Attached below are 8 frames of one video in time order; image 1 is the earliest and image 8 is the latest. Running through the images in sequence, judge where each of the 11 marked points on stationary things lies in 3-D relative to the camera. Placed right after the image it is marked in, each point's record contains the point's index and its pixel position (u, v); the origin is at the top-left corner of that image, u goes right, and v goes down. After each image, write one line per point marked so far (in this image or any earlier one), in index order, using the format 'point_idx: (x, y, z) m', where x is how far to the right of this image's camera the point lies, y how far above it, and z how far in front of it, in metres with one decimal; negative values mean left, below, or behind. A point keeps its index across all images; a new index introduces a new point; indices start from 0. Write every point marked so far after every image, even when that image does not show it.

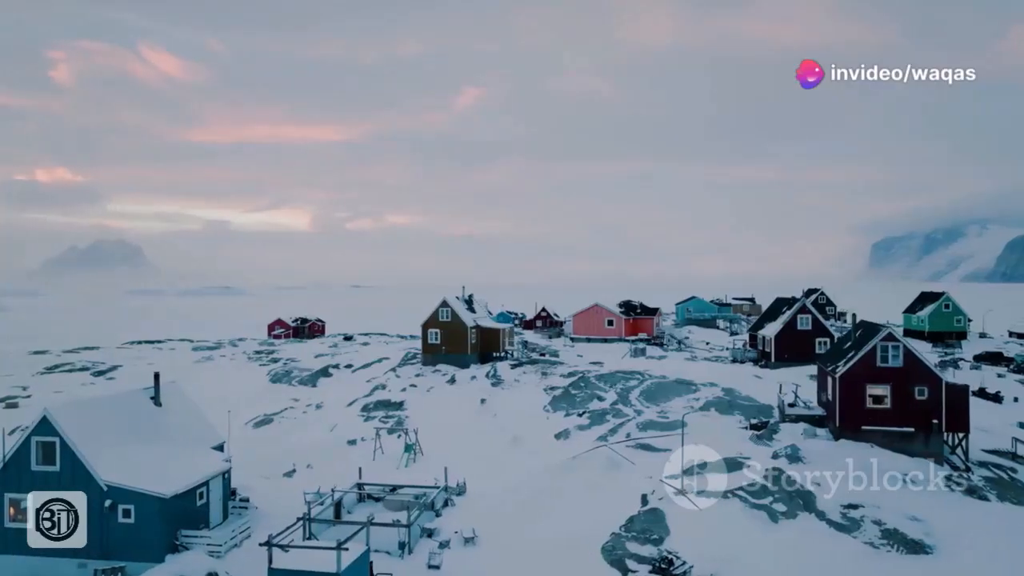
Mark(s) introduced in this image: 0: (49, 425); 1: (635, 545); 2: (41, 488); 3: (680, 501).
0: (-12.2, -3.6, +16.6) m
1: (+3.4, -6.9, +17.1) m
2: (-12.4, -5.3, +16.7) m
3: (+5.3, -6.6, +19.6) m
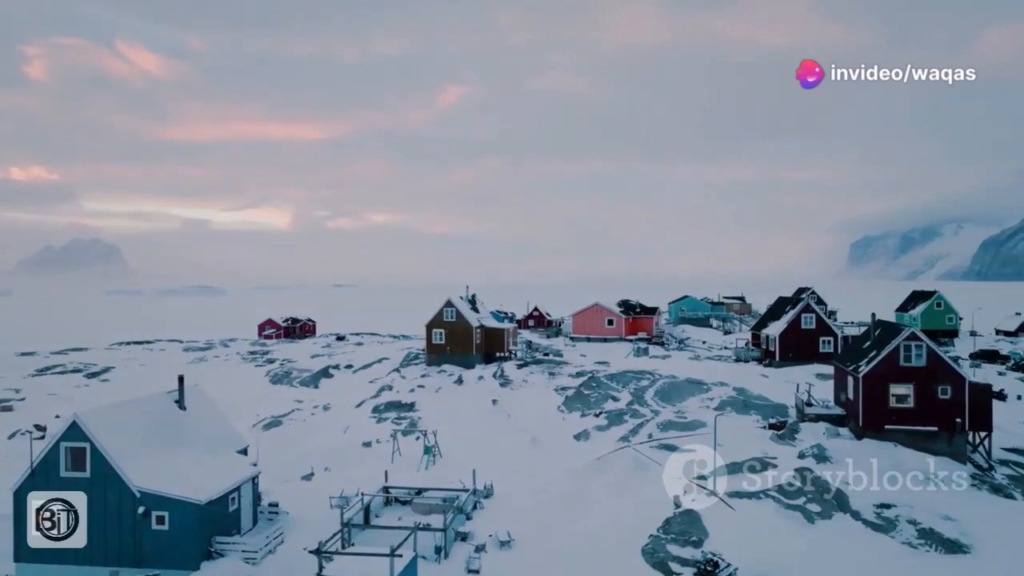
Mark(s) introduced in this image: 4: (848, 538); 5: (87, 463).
0: (-11.1, -3.6, +16.2) m
1: (+4.5, -7.0, +17.0) m
2: (-11.3, -5.3, +16.2) m
3: (+6.3, -6.6, +19.5) m
4: (+9.4, -7.0, +17.8) m
5: (-10.8, -4.5, +16.2) m
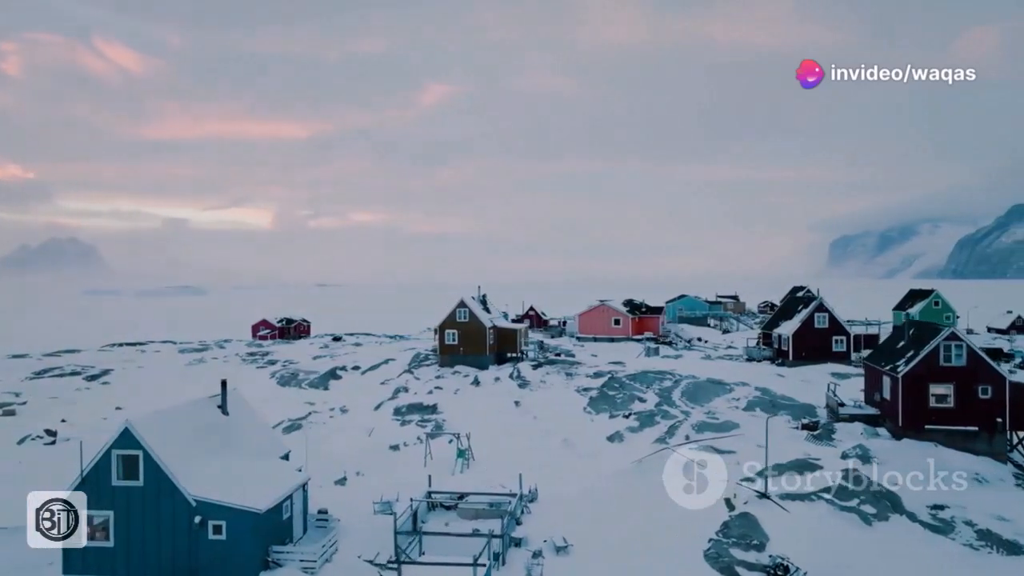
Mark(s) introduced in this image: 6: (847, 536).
0: (-9.5, -3.7, +15.7) m
1: (+6.1, -7.0, +16.8) m
2: (-9.7, -5.4, +15.8) m
3: (+7.8, -6.6, +19.4) m
4: (+11.0, -7.0, +17.7) m
5: (-9.2, -4.5, +15.7) m
6: (+9.4, -7.0, +17.8) m
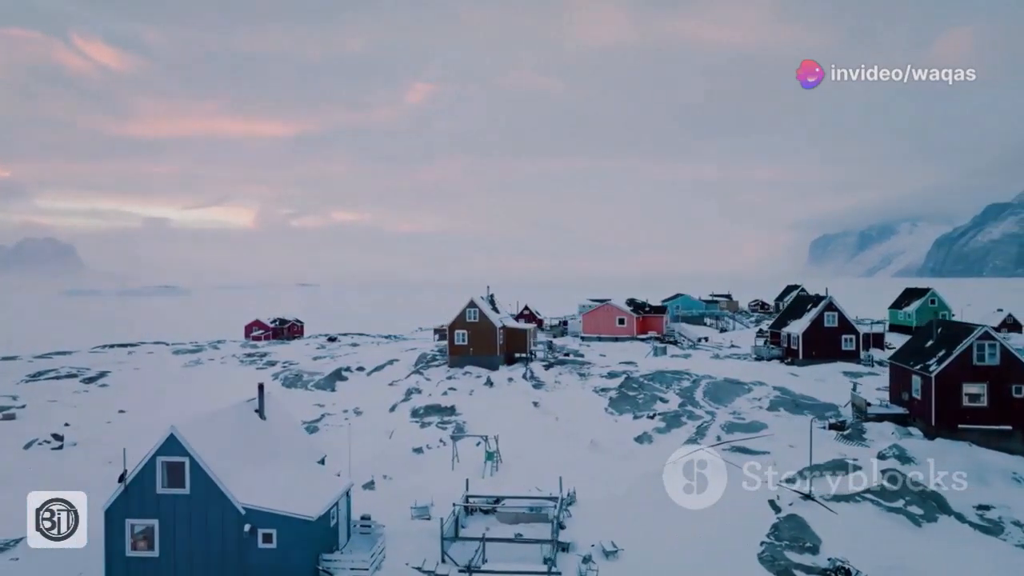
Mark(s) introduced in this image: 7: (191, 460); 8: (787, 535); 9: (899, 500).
0: (-8.1, -3.7, +15.2) m
1: (+7.4, -7.0, +16.6) m
2: (-8.3, -5.4, +15.3) m
3: (+9.1, -6.6, +19.2) m
4: (+12.4, -7.0, +17.6) m
5: (-7.8, -4.6, +15.2) m
6: (+10.8, -7.0, +17.7) m
7: (-7.7, -4.1, +15.2) m
8: (+7.6, -6.8, +17.5) m
9: (+11.8, -6.4, +19.3) m
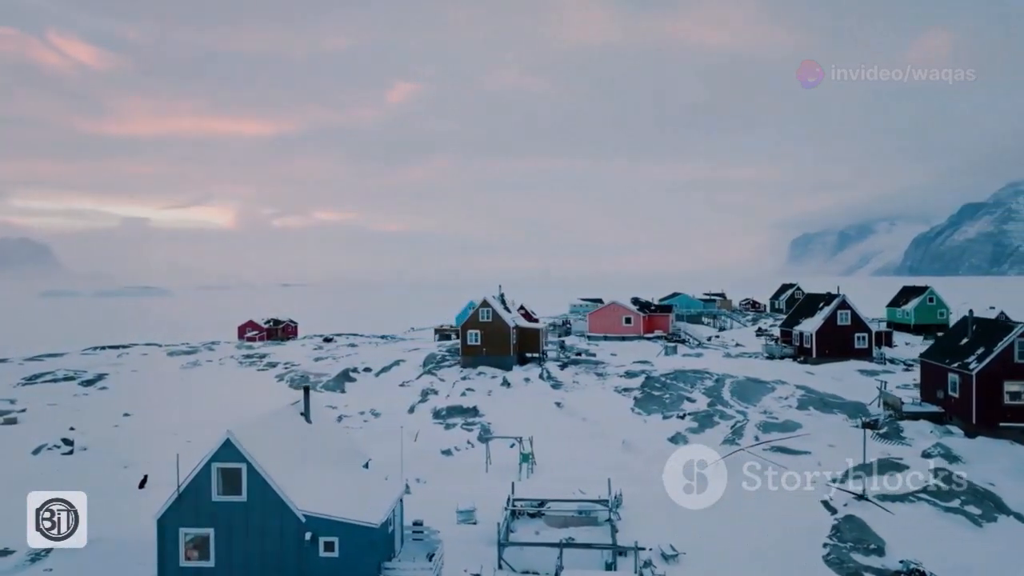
0: (-6.5, -3.7, +14.7) m
1: (+9.0, -6.9, +16.4) m
2: (-6.7, -5.4, +14.7) m
3: (+10.7, -6.5, +19.0) m
4: (+13.9, -6.9, +17.4) m
5: (-6.2, -4.6, +14.6) m
6: (+12.4, -6.9, +17.5) m
7: (-6.1, -4.1, +14.6) m
8: (+9.2, -6.8, +17.3) m
9: (+13.3, -6.4, +19.1) m
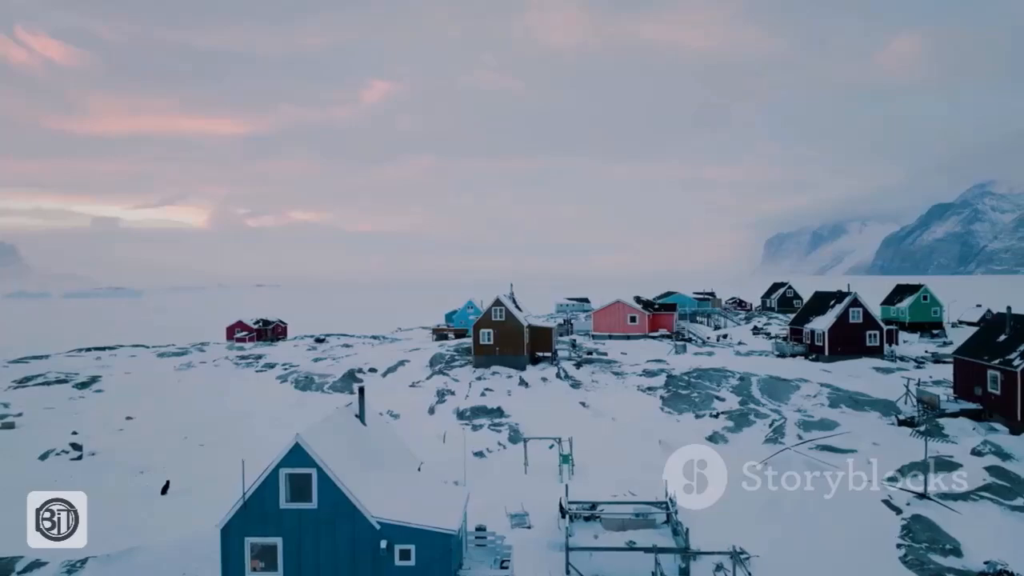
0: (-4.6, -3.6, +13.9) m
1: (+10.8, -6.8, +16.0) m
2: (-4.8, -5.3, +14.0) m
3: (+12.4, -6.4, +18.7) m
4: (+15.7, -6.8, +17.2) m
5: (-4.3, -4.5, +13.9) m
6: (+14.1, -6.8, +17.3) m
7: (-4.2, -4.0, +13.9) m
8: (+10.9, -6.6, +16.9) m
9: (+15.0, -6.2, +18.9) m
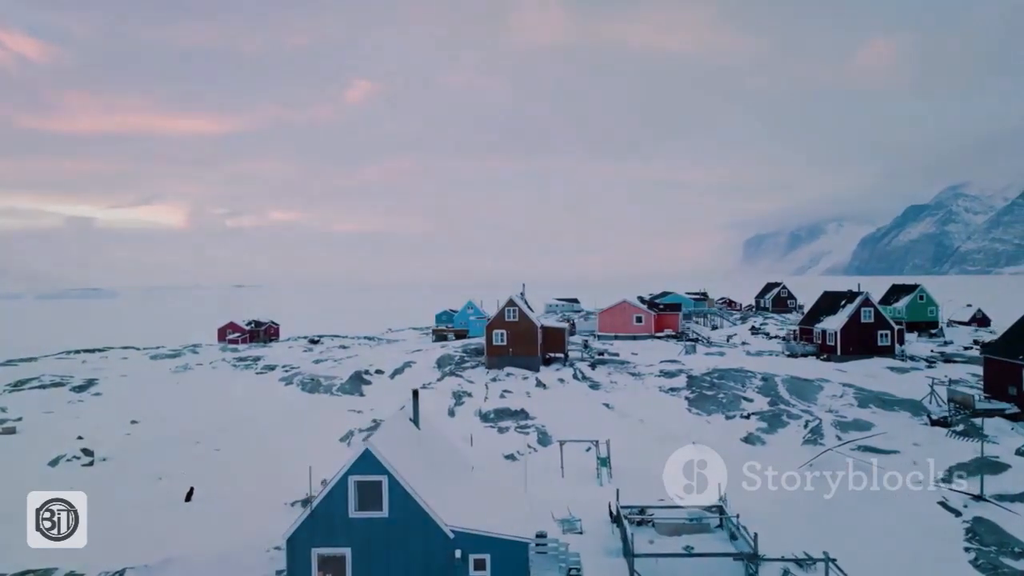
0: (-3.0, -3.6, +13.4) m
1: (+12.4, -6.8, +15.8) m
2: (-3.2, -5.3, +13.4) m
3: (+14.0, -6.4, +18.5) m
4: (+17.3, -6.8, +17.1) m
5: (-2.7, -4.5, +13.4) m
6: (+15.7, -6.7, +17.1) m
7: (-2.6, -4.0, +13.4) m
8: (+12.5, -6.6, +16.7) m
9: (+16.6, -6.2, +18.8) m
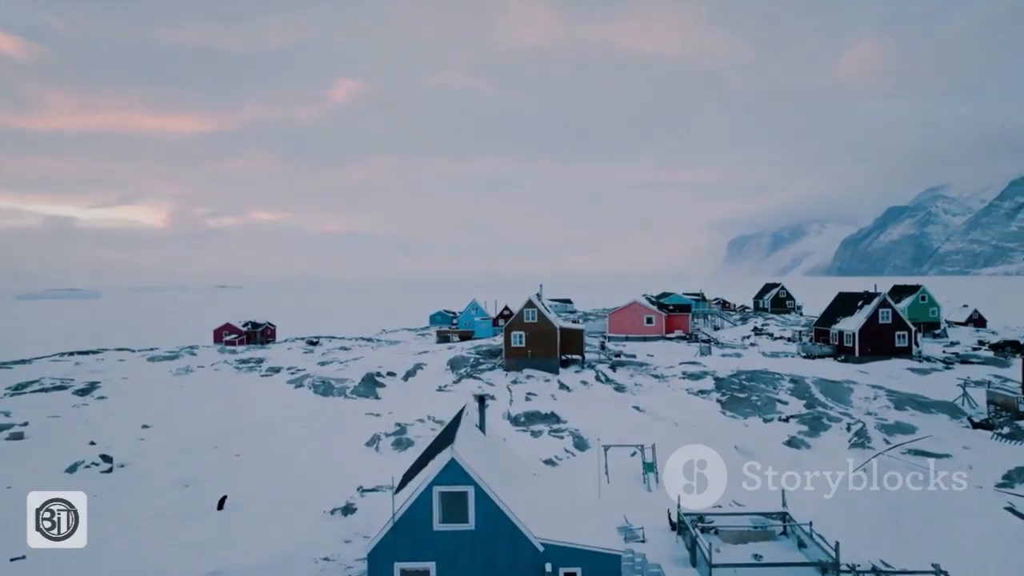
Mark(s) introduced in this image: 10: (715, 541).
0: (-1.1, -3.7, +12.8) m
1: (+14.3, -6.8, +15.5) m
2: (-1.3, -5.4, +12.8) m
3: (+15.7, -6.4, +18.2) m
4: (+19.1, -6.8, +16.9) m
5: (-0.8, -4.5, +12.8) m
6: (+17.5, -6.8, +16.9) m
7: (-0.7, -4.1, +12.8) m
8: (+14.3, -6.7, +16.4) m
9: (+18.3, -6.3, +18.5) m
10: (+5.9, -7.4, +18.4) m
